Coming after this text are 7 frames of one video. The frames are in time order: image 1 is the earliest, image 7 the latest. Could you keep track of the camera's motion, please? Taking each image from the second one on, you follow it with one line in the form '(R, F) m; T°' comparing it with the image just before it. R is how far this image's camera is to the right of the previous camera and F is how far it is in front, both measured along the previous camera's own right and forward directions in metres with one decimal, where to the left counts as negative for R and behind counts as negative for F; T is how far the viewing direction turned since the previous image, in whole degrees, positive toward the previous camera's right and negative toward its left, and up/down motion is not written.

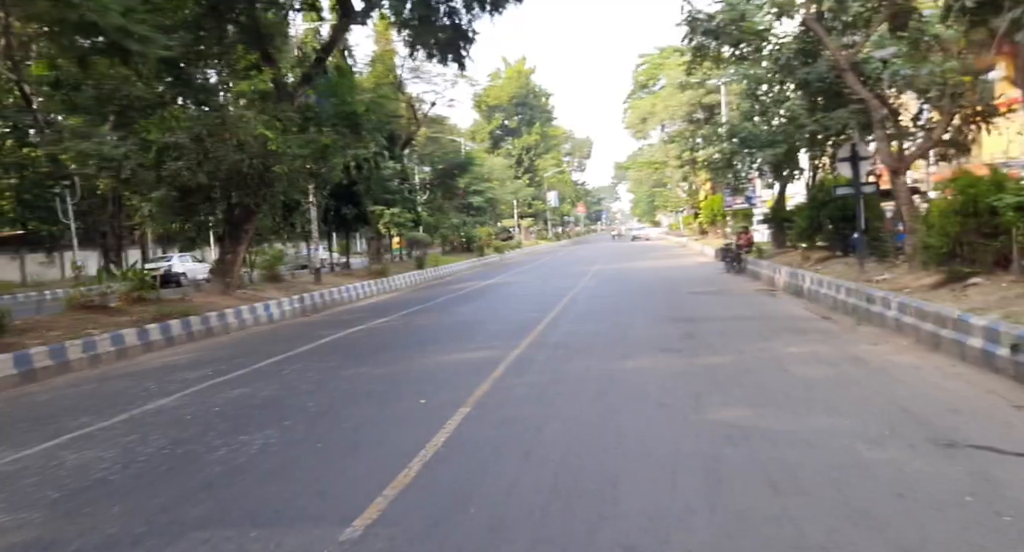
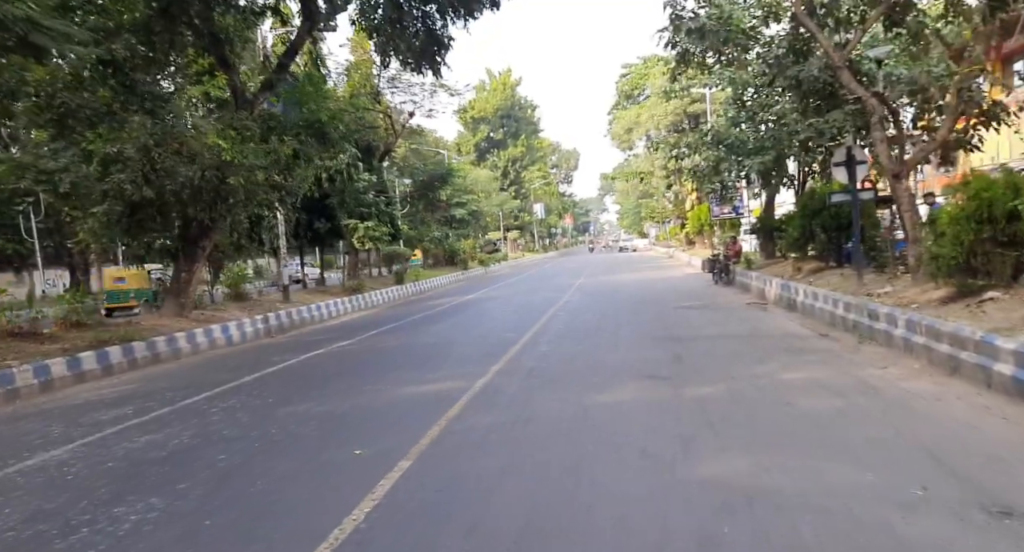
(+0.3, +1.3) m; +1°
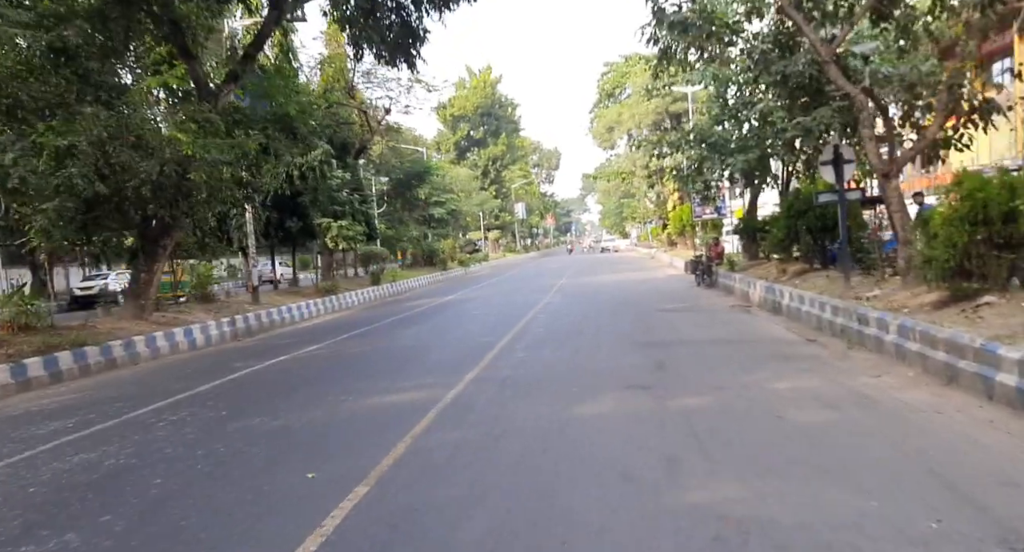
(+0.1, +0.6) m; +1°
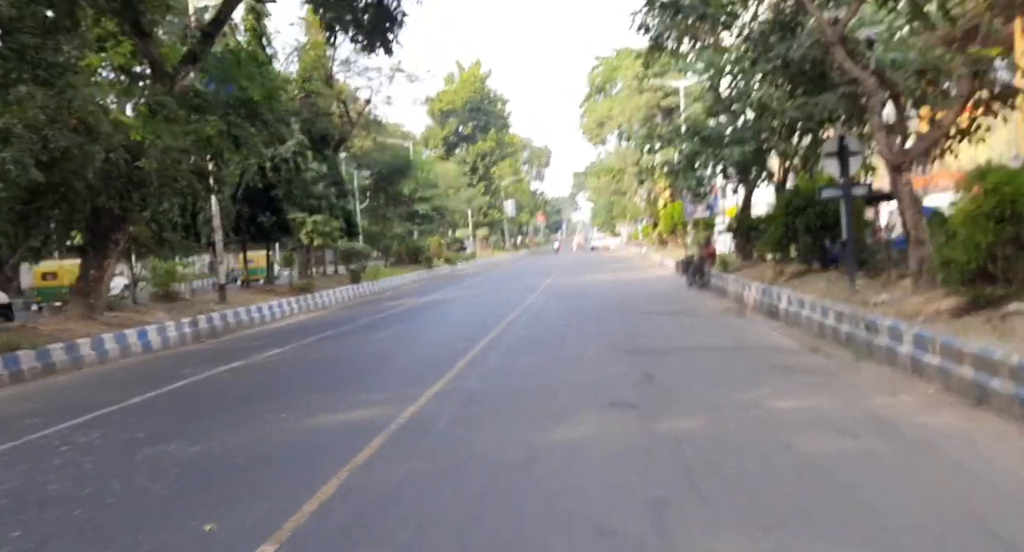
(+0.2, +1.2) m; +1°
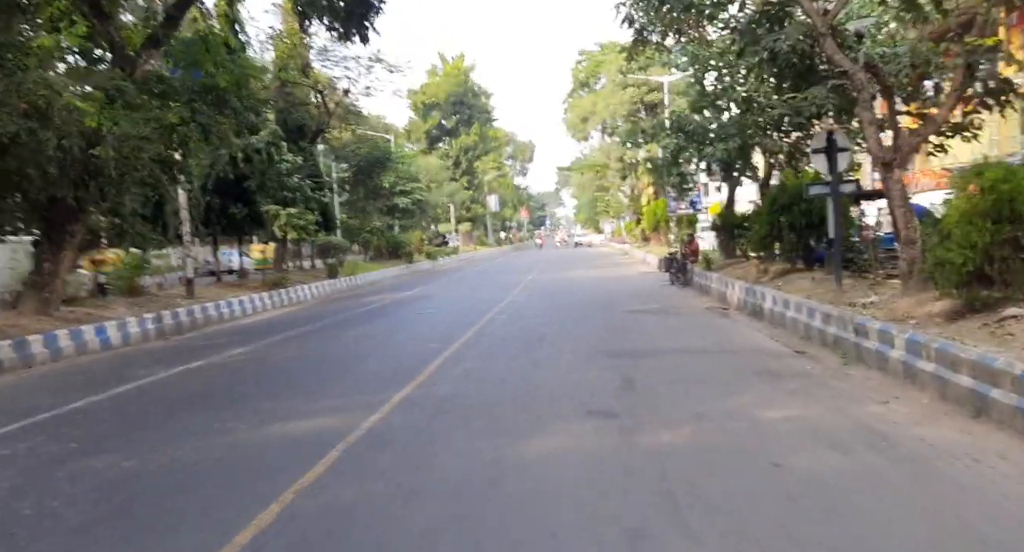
(+0.1, +0.6) m; +1°
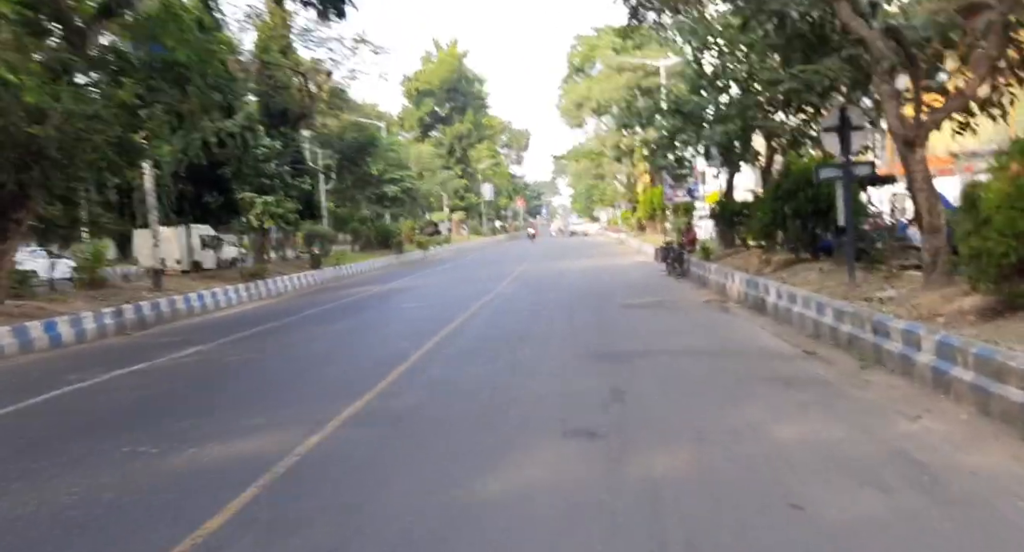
(+0.3, +1.2) m; 0°
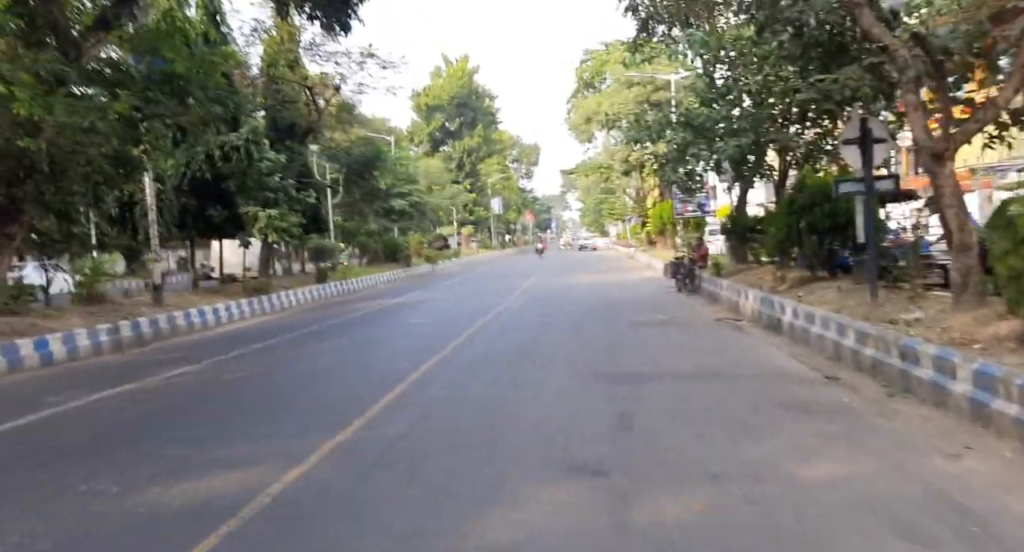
(+0.1, +0.5) m; -1°
